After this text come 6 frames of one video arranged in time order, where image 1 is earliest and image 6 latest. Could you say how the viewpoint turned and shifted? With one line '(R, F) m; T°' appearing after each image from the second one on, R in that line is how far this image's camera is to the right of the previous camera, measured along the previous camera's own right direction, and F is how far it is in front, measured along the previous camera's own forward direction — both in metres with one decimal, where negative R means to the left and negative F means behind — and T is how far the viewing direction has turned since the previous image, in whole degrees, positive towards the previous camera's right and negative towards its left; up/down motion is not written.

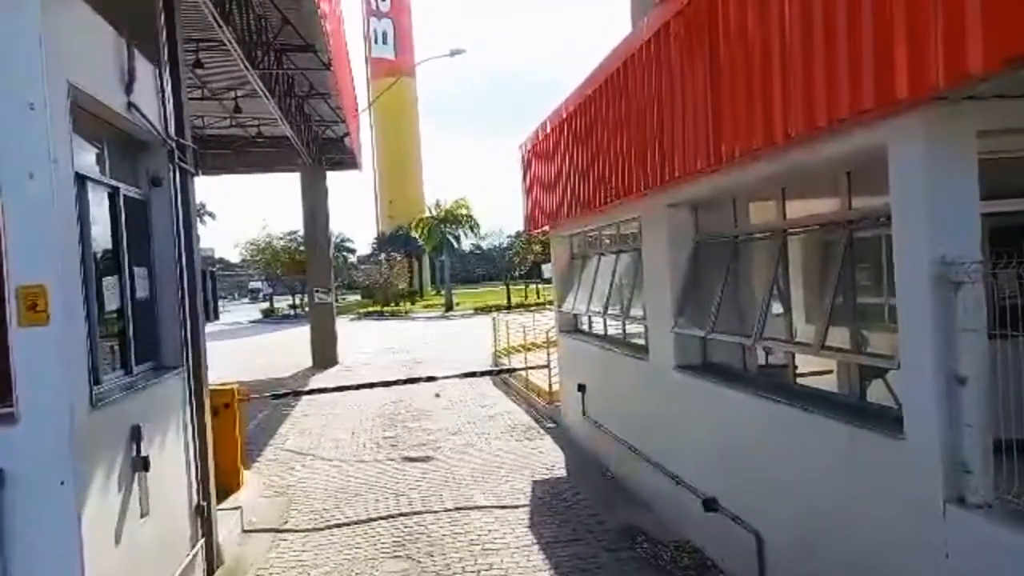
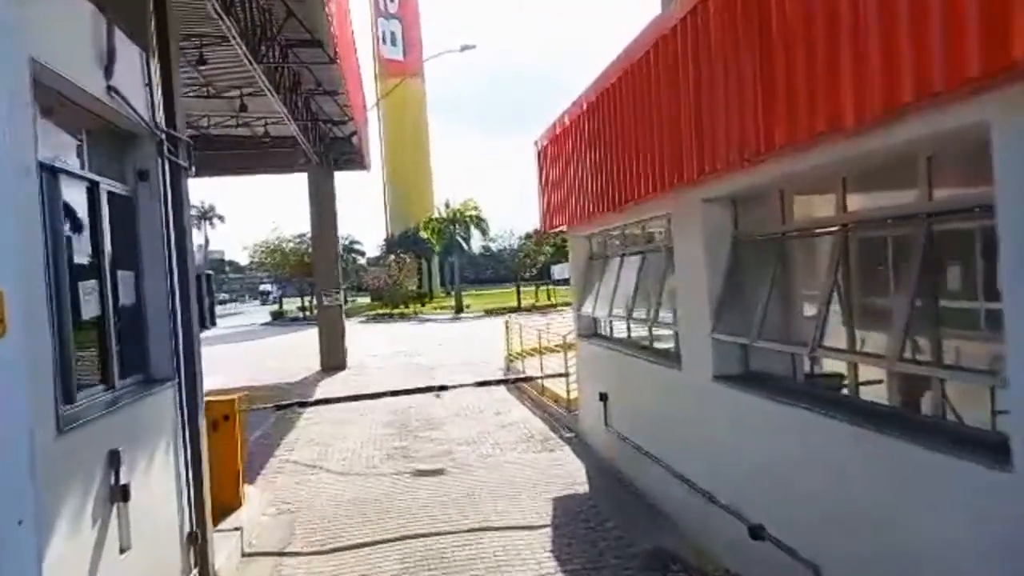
(-0.1, +0.6) m; -1°
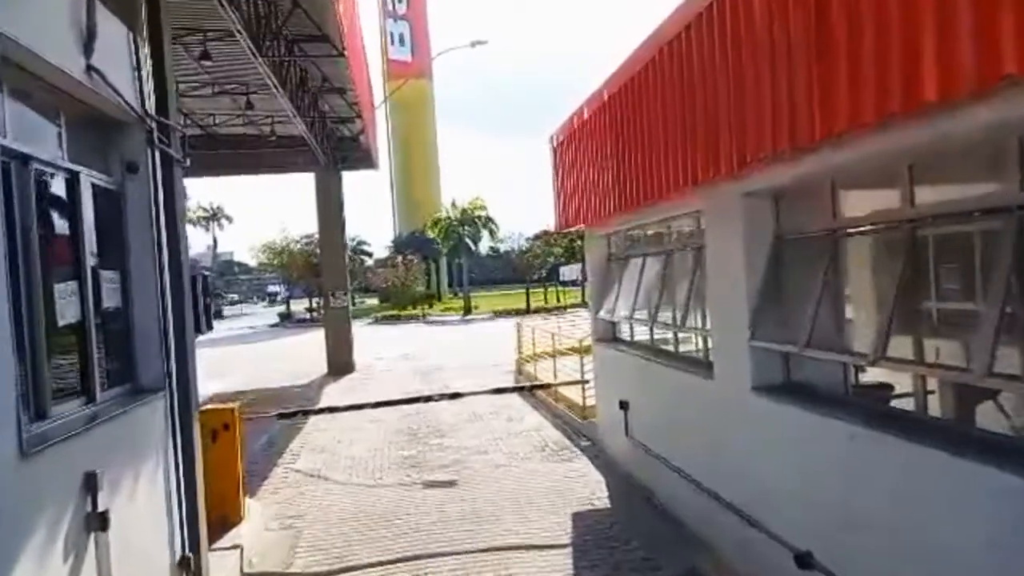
(-0.1, +0.5) m; -1°
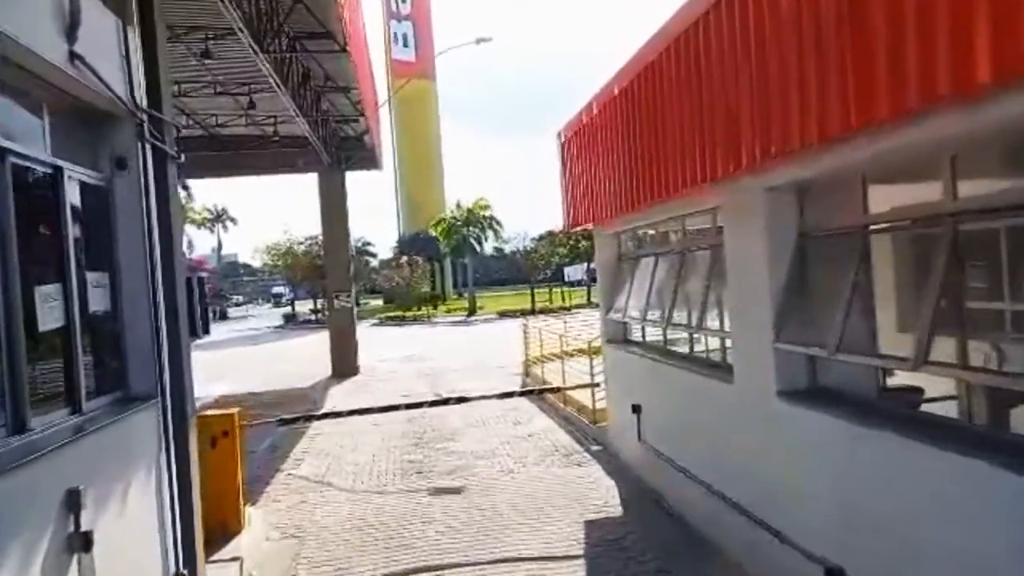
(0.0, +0.3) m; 0°
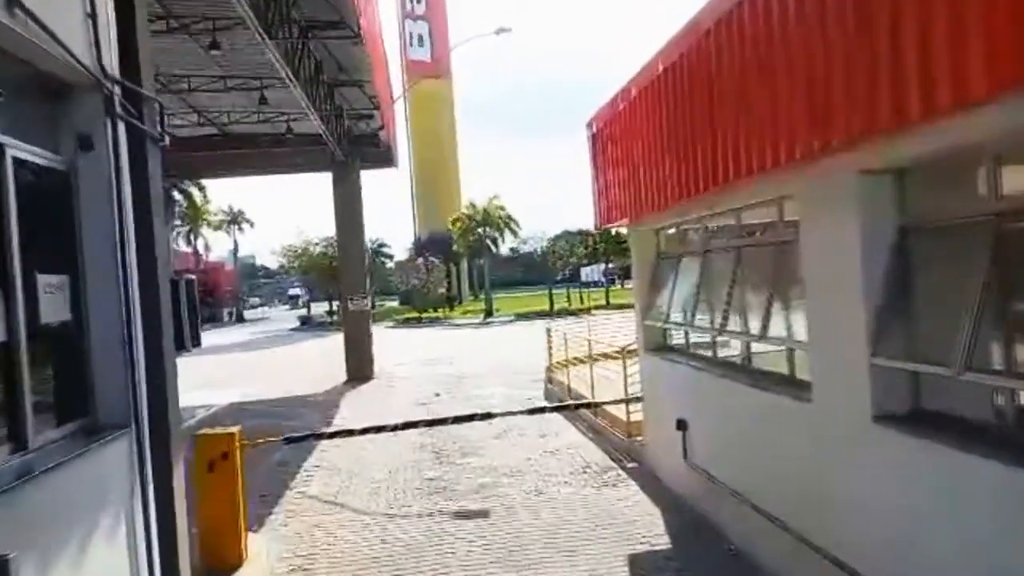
(-0.2, +0.9) m; -1°
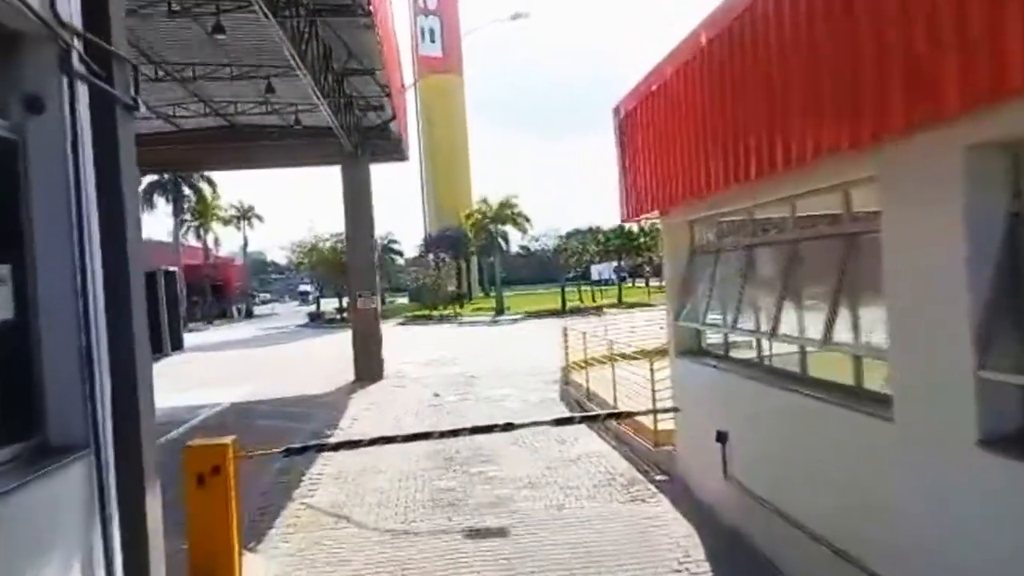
(-0.1, +0.7) m; -1°
